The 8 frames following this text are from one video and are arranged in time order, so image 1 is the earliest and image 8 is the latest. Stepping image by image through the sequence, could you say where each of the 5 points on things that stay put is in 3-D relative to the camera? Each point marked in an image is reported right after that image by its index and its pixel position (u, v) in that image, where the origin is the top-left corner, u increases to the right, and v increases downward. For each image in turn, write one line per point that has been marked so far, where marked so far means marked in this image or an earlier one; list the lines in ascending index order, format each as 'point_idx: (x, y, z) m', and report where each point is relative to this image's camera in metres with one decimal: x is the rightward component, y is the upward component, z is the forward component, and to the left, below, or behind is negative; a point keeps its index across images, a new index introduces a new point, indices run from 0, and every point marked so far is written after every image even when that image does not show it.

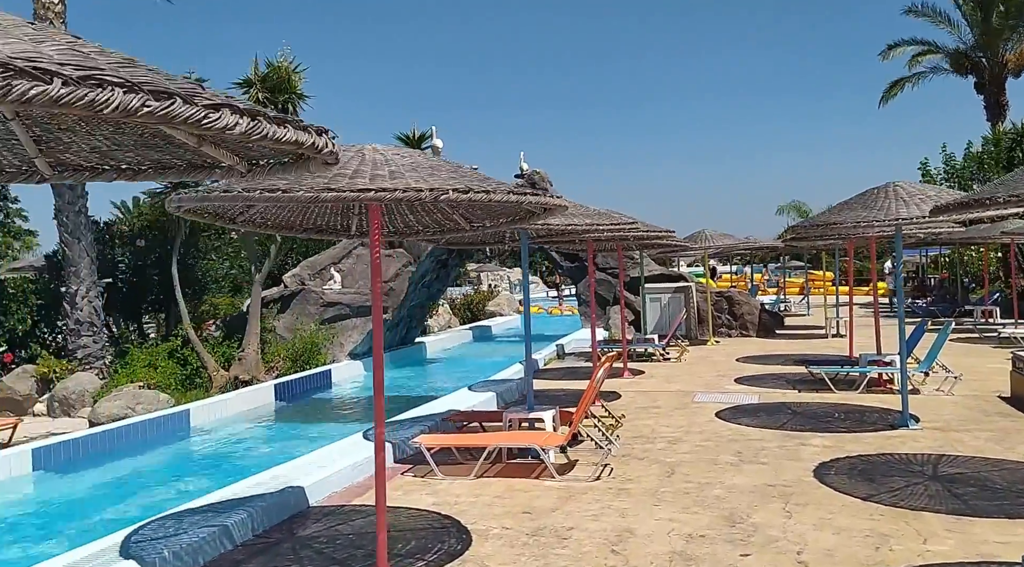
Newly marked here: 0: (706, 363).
0: (+4.0, -1.7, +16.9) m
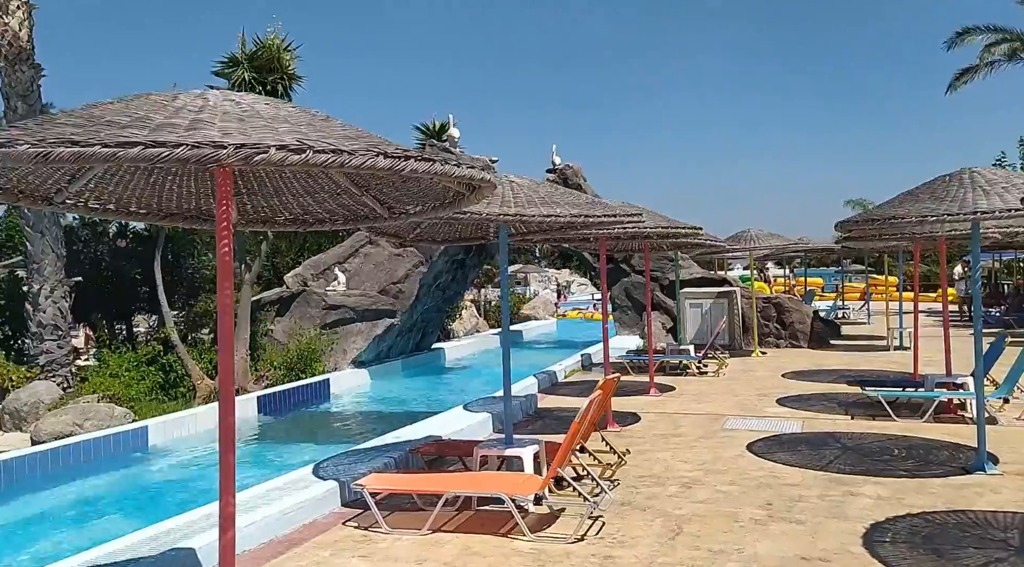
0: (+4.4, -1.8, +15.0) m
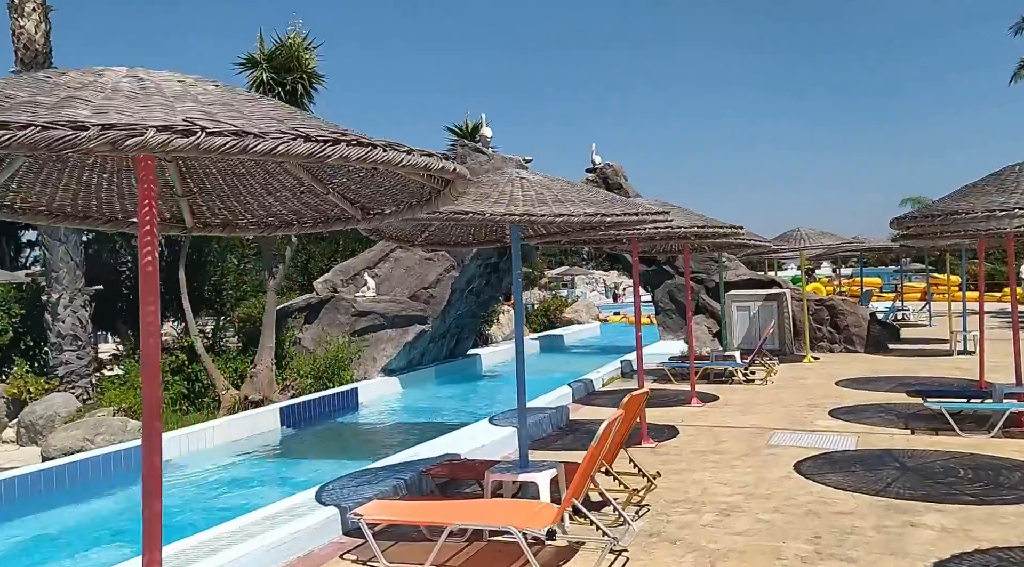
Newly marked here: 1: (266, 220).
0: (+5.0, -1.8, +14.1) m
1: (-1.3, +0.3, +4.1) m
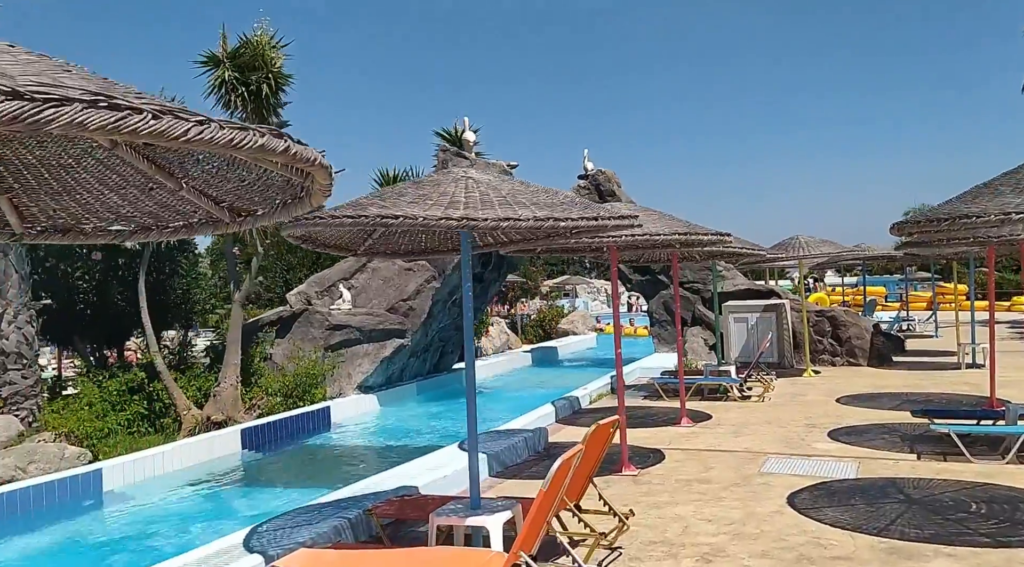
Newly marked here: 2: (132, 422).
0: (+4.6, -2.0, +13.3) m
1: (-1.6, +0.2, +3.4) m
2: (-5.6, -2.0, +11.8) m
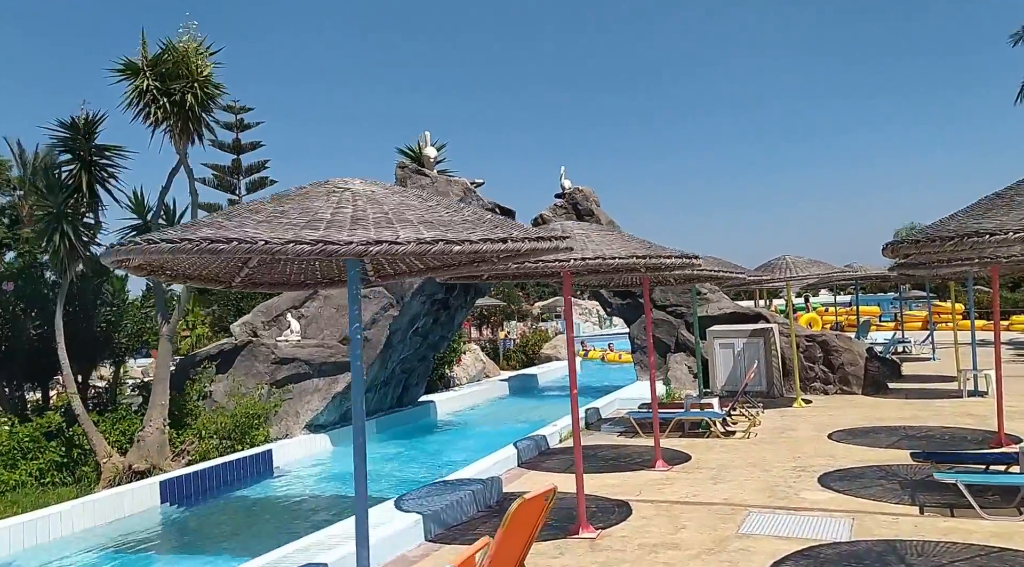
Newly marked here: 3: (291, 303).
0: (+4.1, -2.4, +12.1) m
1: (-2.2, +0.1, +2.2) m
2: (-6.1, -2.5, +10.6) m
3: (-4.0, -0.4, +14.9) m
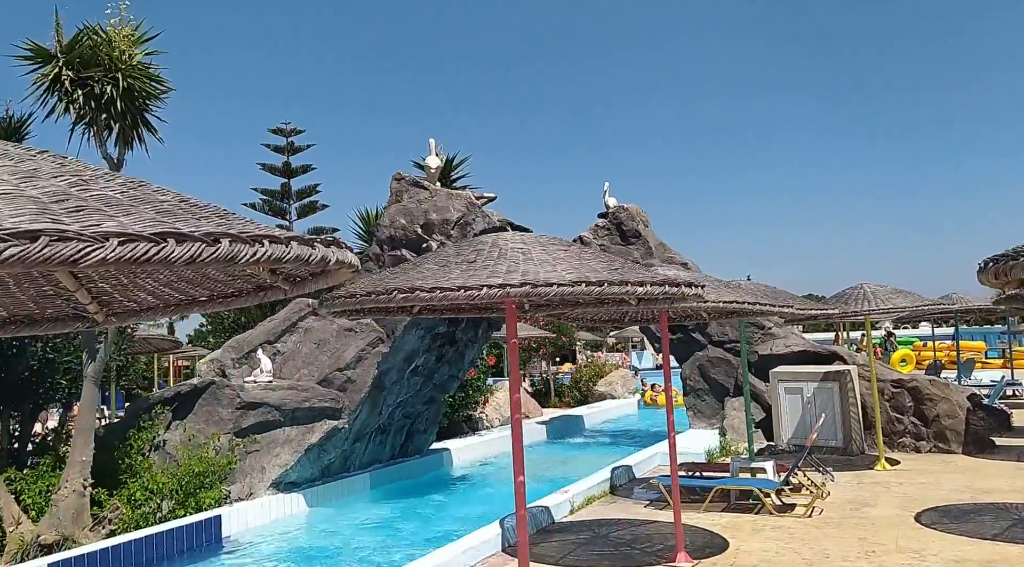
0: (+4.0, -2.8, +9.3) m
1: (-3.2, 0.0, +0.2) m
2: (-6.3, -2.8, +8.8) m
3: (-3.8, -0.9, +13.0) m
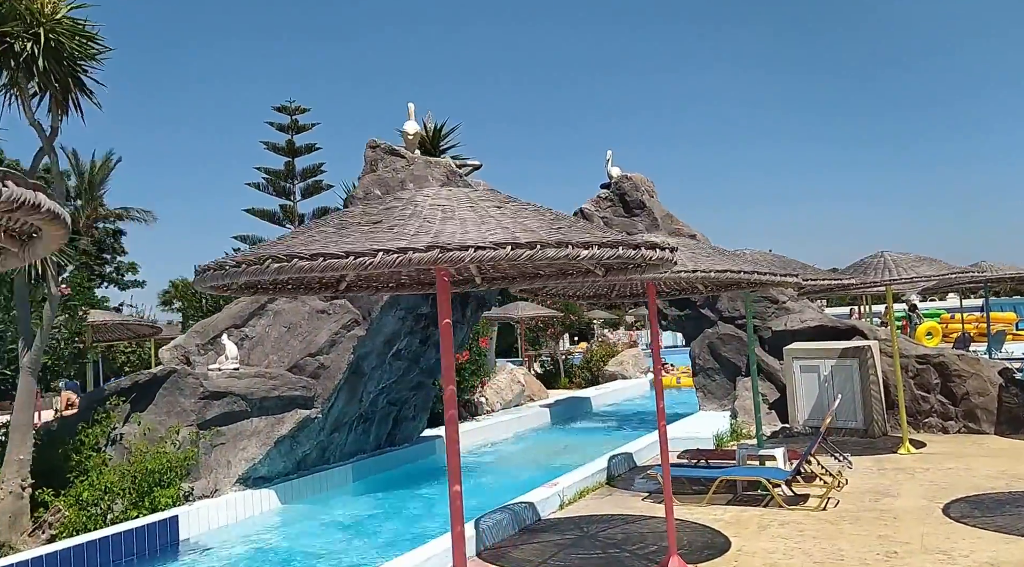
0: (+3.7, -2.5, +8.3) m
1: (-3.8, 0.0, -0.7) m
2: (-6.6, -2.7, +8.1) m
3: (-4.0, -0.6, +12.1) m
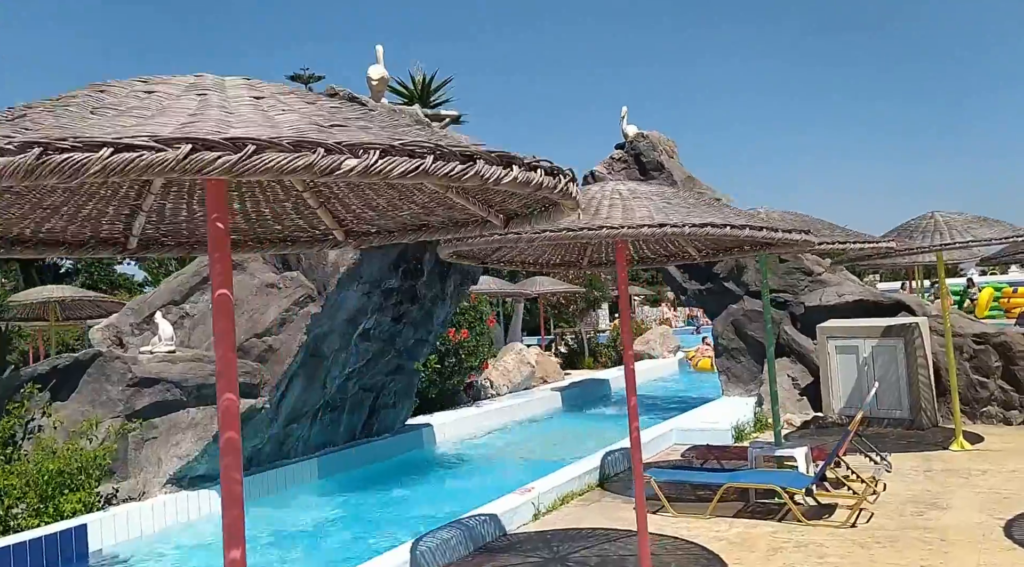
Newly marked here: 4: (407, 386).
0: (+3.3, -2.1, +6.6) m
1: (-4.7, 0.0, -2.0) m
2: (-7.0, -2.4, +6.9) m
3: (-4.2, -0.2, +10.7) m
4: (-1.6, -1.6, +12.4) m
